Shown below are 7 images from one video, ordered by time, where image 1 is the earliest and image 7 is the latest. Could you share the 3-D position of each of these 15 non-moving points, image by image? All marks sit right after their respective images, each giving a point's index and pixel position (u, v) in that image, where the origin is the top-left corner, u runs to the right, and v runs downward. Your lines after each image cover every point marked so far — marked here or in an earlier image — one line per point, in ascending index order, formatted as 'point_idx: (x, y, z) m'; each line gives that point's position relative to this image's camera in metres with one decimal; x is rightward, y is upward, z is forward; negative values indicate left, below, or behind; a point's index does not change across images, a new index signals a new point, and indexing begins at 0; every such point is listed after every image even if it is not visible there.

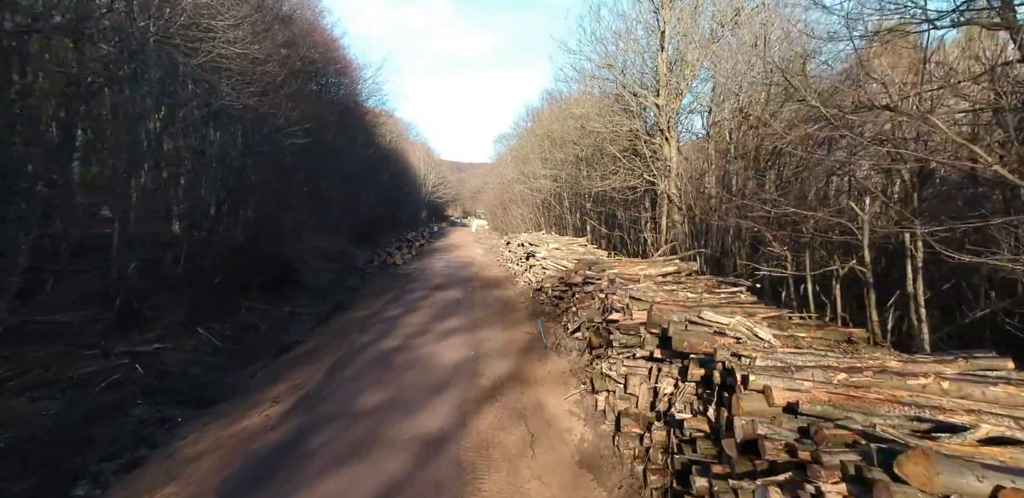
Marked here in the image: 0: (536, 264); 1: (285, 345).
0: (+0.7, -0.5, +14.4) m
1: (-3.9, -1.6, +8.5) m
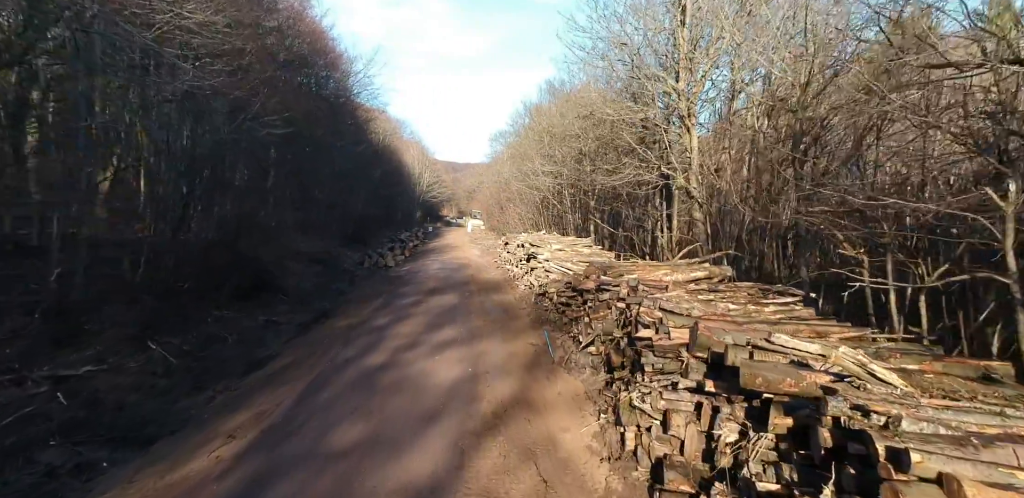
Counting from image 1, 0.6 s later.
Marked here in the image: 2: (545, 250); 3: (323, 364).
0: (+0.7, -0.5, +13.4) m
1: (-3.9, -1.7, +7.5) m
2: (+0.9, -0.1, +13.5) m
3: (-2.8, -1.7, +7.4) m
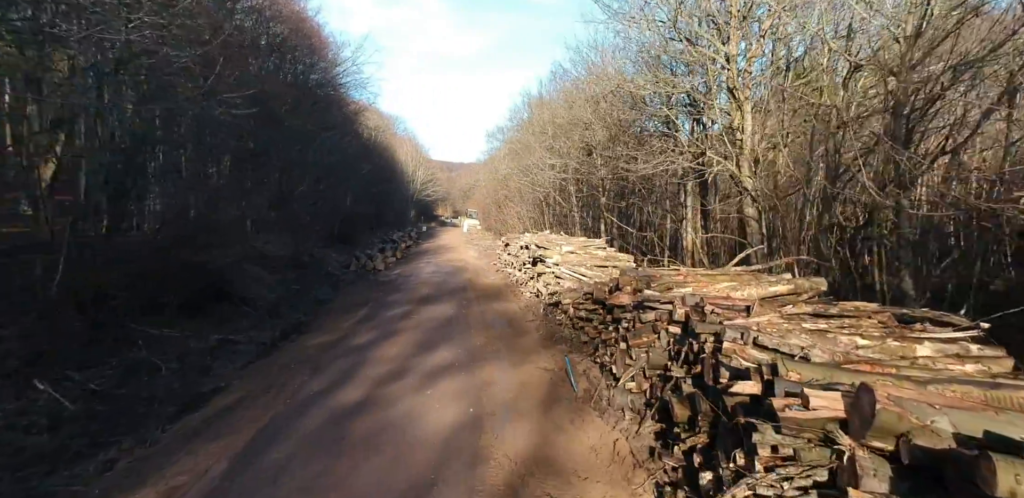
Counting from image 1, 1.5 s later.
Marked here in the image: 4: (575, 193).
0: (+0.8, -0.6, +11.8) m
1: (-3.7, -1.7, +5.8) m
2: (+1.0, -0.1, +11.9) m
3: (-2.7, -1.8, +5.8) m
4: (+2.4, +2.1, +19.1) m
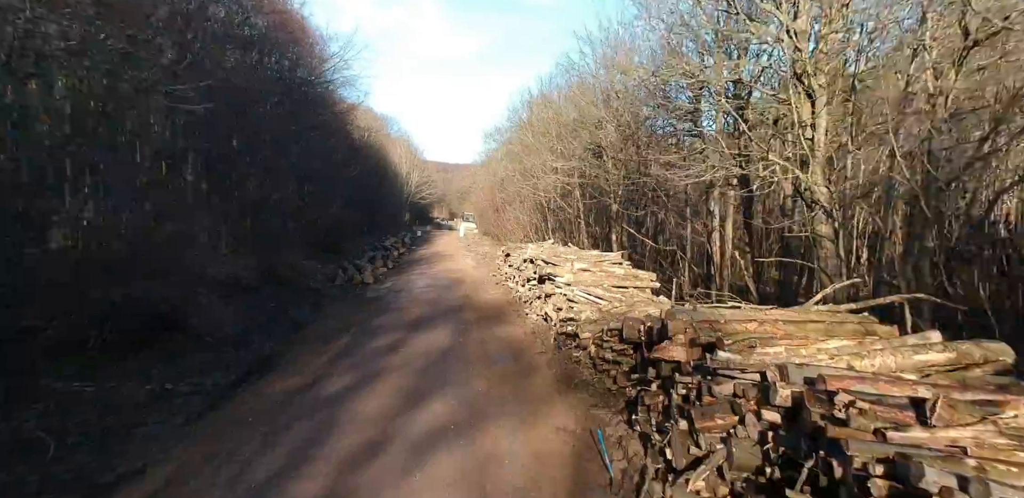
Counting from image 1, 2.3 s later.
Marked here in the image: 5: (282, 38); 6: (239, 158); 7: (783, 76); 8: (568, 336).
0: (+0.9, -0.9, +10.3) m
1: (-3.6, -2.1, +4.2) m
2: (+1.1, -0.5, +10.3) m
3: (-2.6, -2.1, +4.2) m
4: (+2.4, +1.7, +17.6) m
5: (-9.2, +8.5, +19.7) m
6: (-8.2, +2.8, +15.1) m
7: (+3.5, +2.2, +6.4) m
8: (+0.9, -1.5, +8.3) m
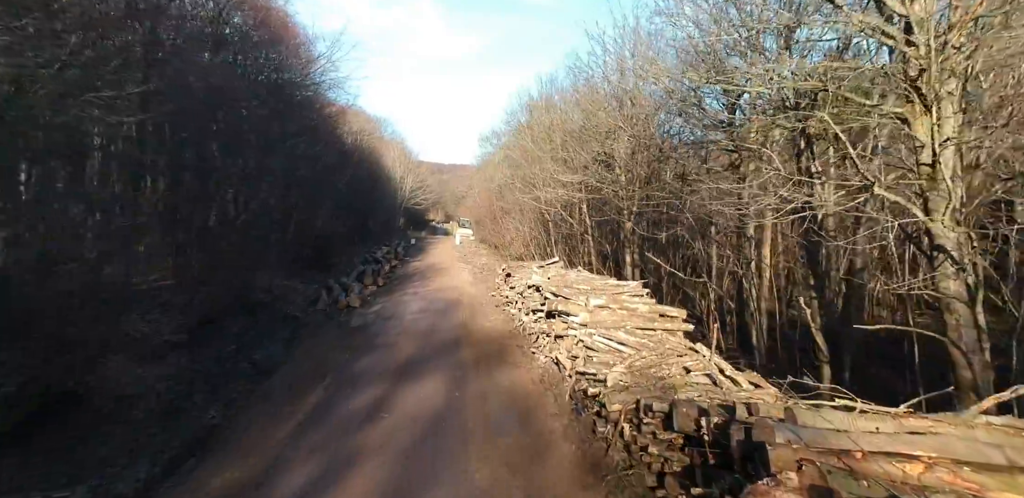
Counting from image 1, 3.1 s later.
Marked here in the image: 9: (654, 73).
0: (+1.0, -1.5, +8.7) m
1: (-3.5, -2.6, +2.6) m
2: (+1.2, -1.1, +8.8) m
3: (-2.4, -2.7, +2.6) m
4: (+2.4, +1.1, +16.0) m
5: (-9.2, +7.8, +18.1) m
6: (-8.2, +2.1, +13.4) m
7: (+3.6, +1.7, +4.9) m
8: (+1.0, -2.0, +6.7) m
9: (+3.0, +3.9, +10.8) m
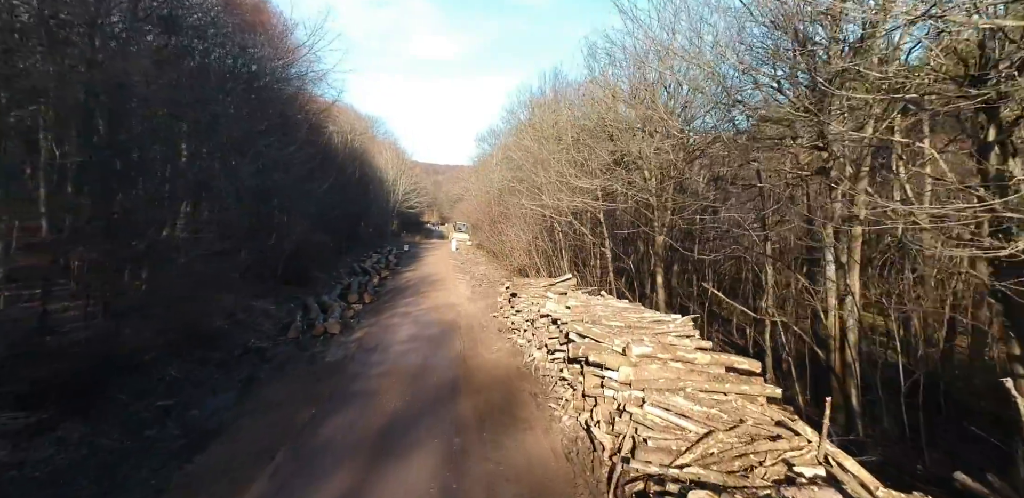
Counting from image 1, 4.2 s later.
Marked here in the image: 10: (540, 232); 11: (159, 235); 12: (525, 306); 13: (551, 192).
0: (+1.2, -1.9, +6.4) m
1: (-3.2, -3.0, +0.3) m
2: (+1.4, -1.5, +6.5) m
3: (-2.2, -3.1, +0.3) m
4: (+2.6, +0.7, +13.8) m
5: (-9.1, +7.4, +15.8) m
6: (-8.0, +1.7, +11.1) m
7: (+3.8, +1.3, +2.7) m
8: (+1.3, -2.5, +4.5) m
9: (+3.2, +3.4, +8.5) m
10: (+1.1, +0.7, +19.3) m
11: (-7.7, +0.4, +9.7) m
12: (+0.4, -1.5, +13.1) m
13: (+1.3, +1.9, +15.6) m
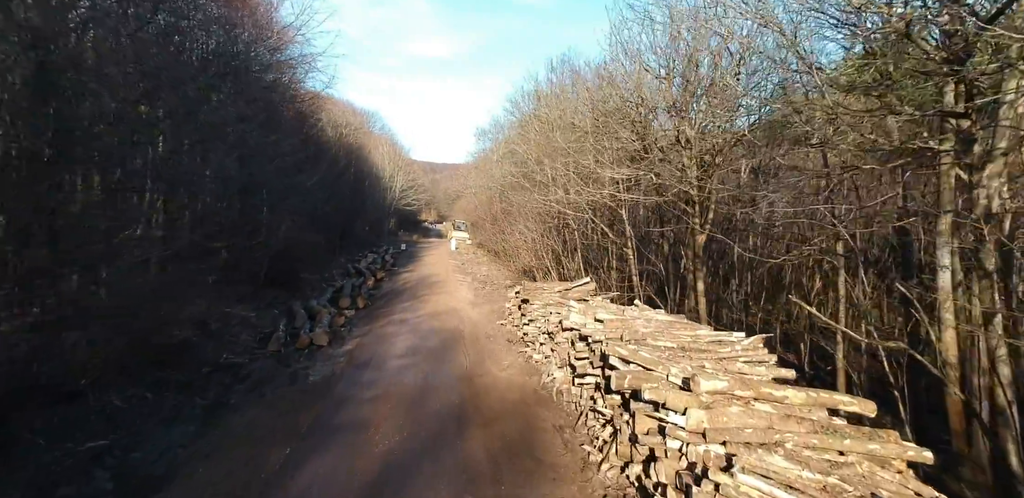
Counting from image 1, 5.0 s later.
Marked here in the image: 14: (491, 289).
0: (+1.5, -2.0, +4.8) m
1: (-2.9, -3.1, -1.4) m
2: (+1.7, -1.5, +4.9) m
3: (-1.8, -3.1, -1.3) m
4: (+2.9, +0.7, +12.1) m
5: (-8.8, +7.4, +14.1) m
6: (-7.7, +1.7, +9.4) m
7: (+4.2, +1.2, +1.0) m
8: (+1.6, -2.5, +2.8) m
9: (+3.5, +3.4, +6.9) m
10: (+1.4, +0.7, +17.7) m
11: (-7.4, +0.3, +8.0) m
12: (+0.6, -1.5, +11.4) m
13: (+1.6, +1.9, +14.0) m
14: (-0.8, -1.6, +19.4) m
